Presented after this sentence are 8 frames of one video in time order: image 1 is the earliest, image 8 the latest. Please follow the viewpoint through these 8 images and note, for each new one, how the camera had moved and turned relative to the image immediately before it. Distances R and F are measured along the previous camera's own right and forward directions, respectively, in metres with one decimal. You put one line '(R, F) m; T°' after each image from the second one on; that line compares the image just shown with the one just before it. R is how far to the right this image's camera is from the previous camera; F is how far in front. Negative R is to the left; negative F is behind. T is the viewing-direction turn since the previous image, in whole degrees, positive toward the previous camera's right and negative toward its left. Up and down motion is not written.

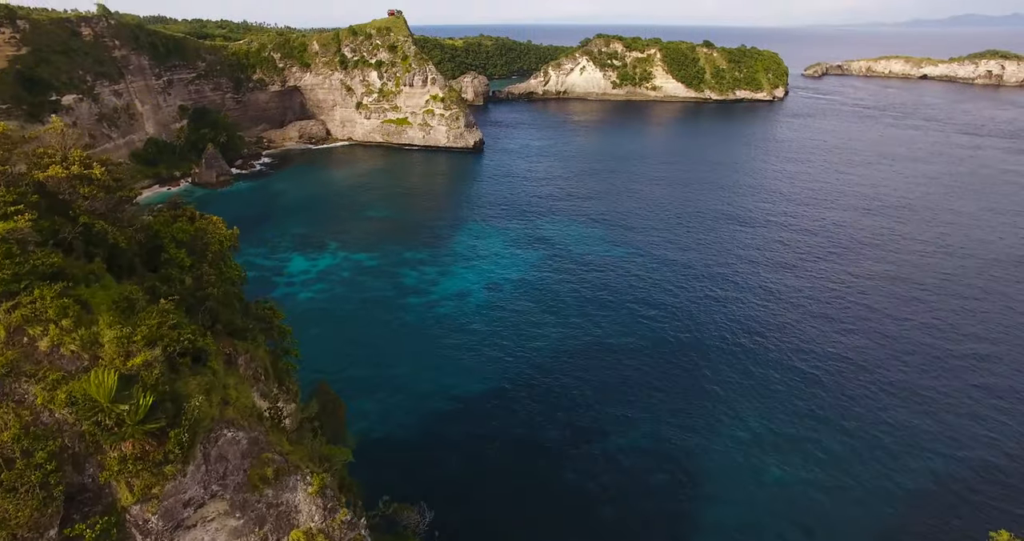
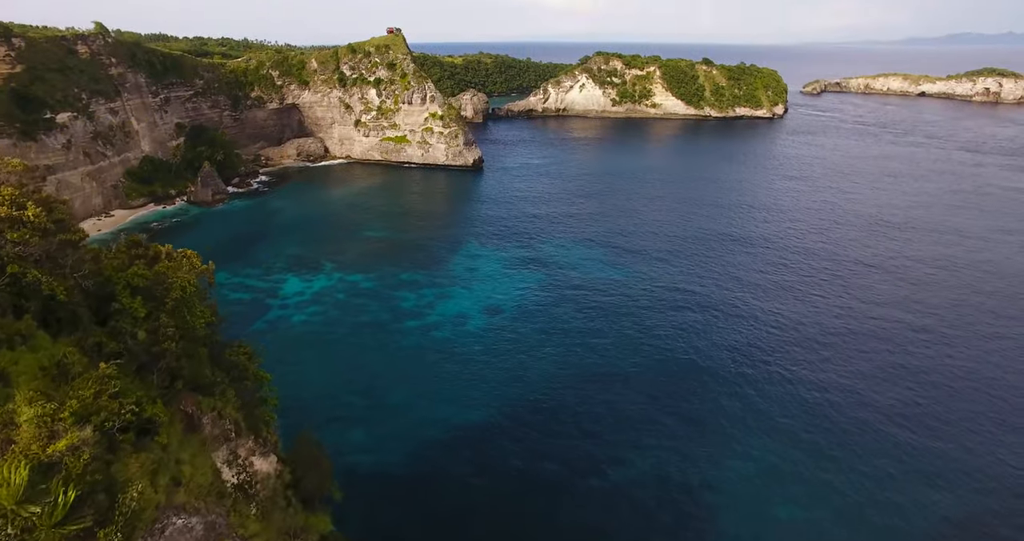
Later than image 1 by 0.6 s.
(0.0, +0.9) m; 0°
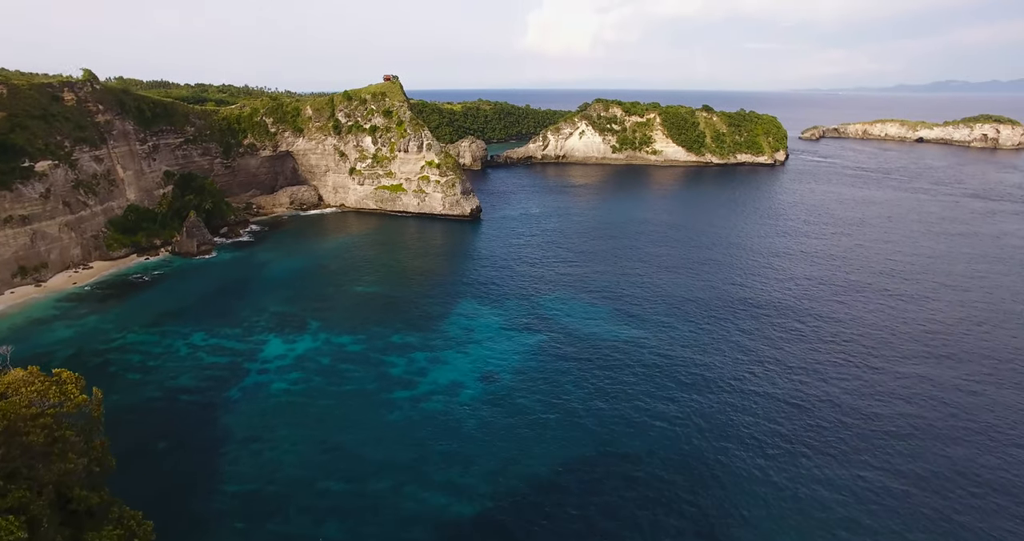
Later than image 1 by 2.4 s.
(0.0, +2.8) m; 0°
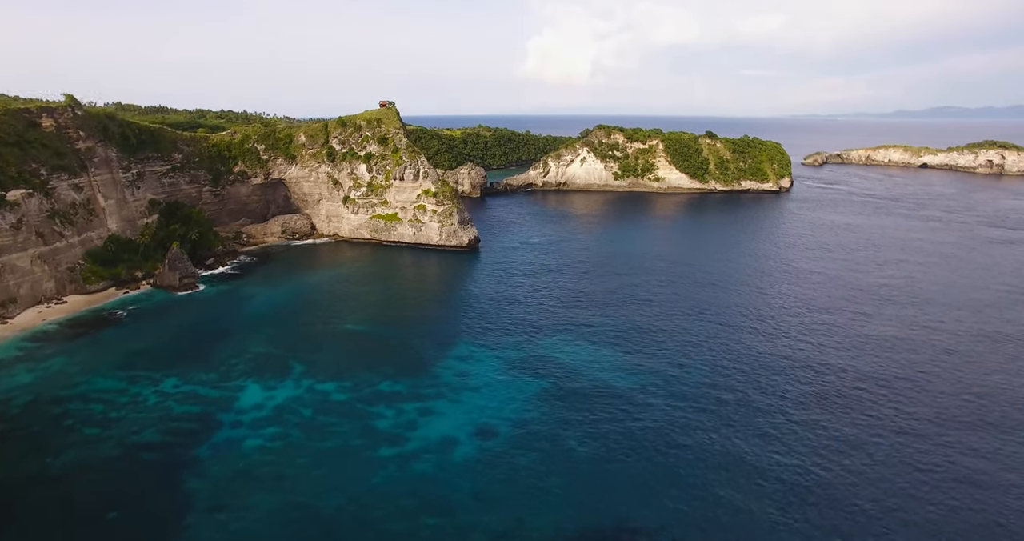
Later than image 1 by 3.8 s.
(0.0, +2.9) m; 0°
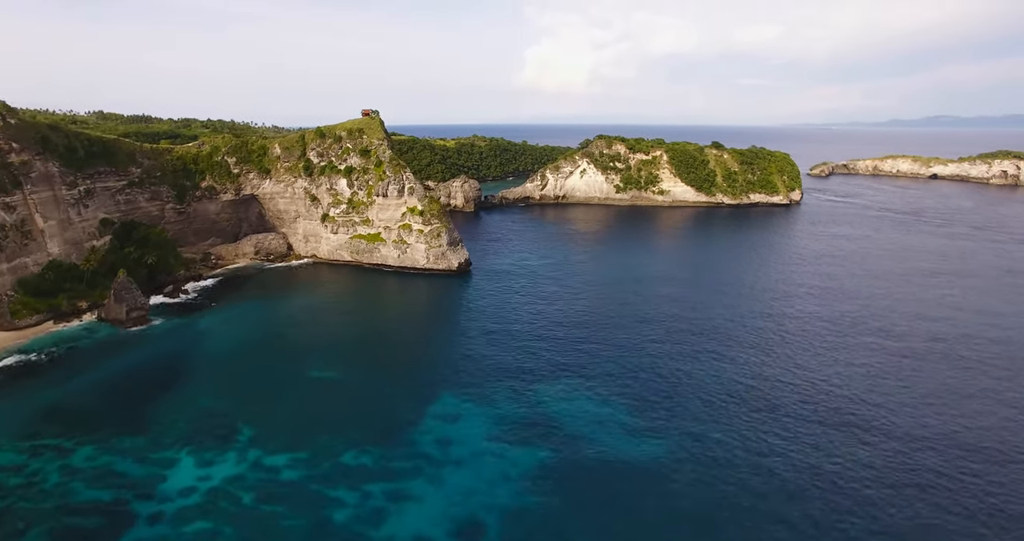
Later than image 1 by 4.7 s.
(+0.2, +6.3) m; 0°
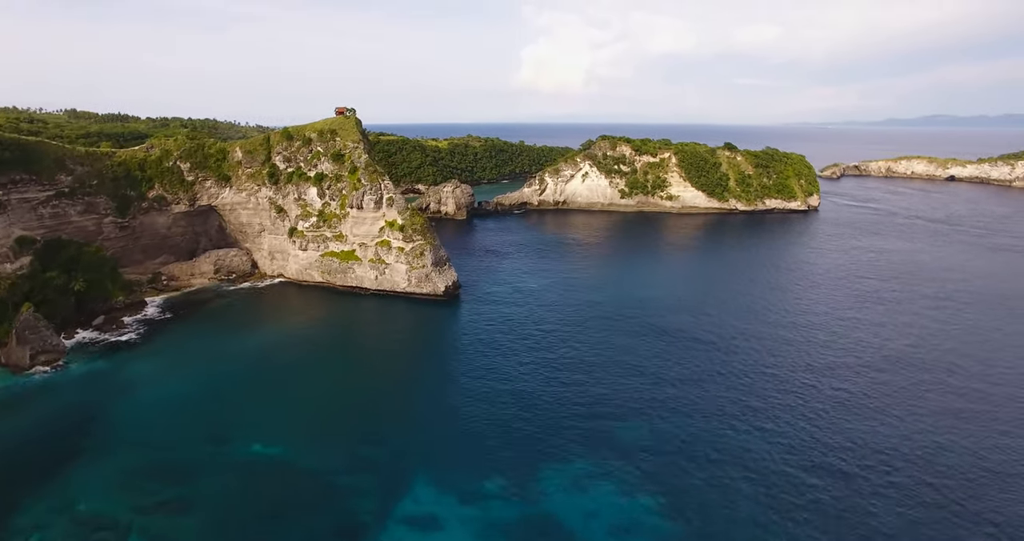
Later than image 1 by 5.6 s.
(+0.1, +8.3) m; 0°
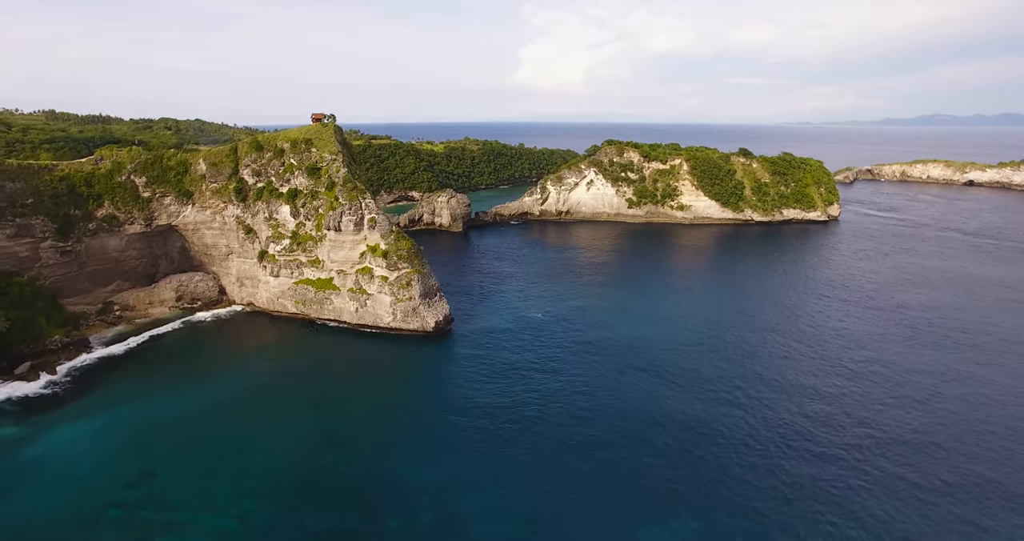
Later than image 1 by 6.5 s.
(-0.1, +6.7) m; 0°
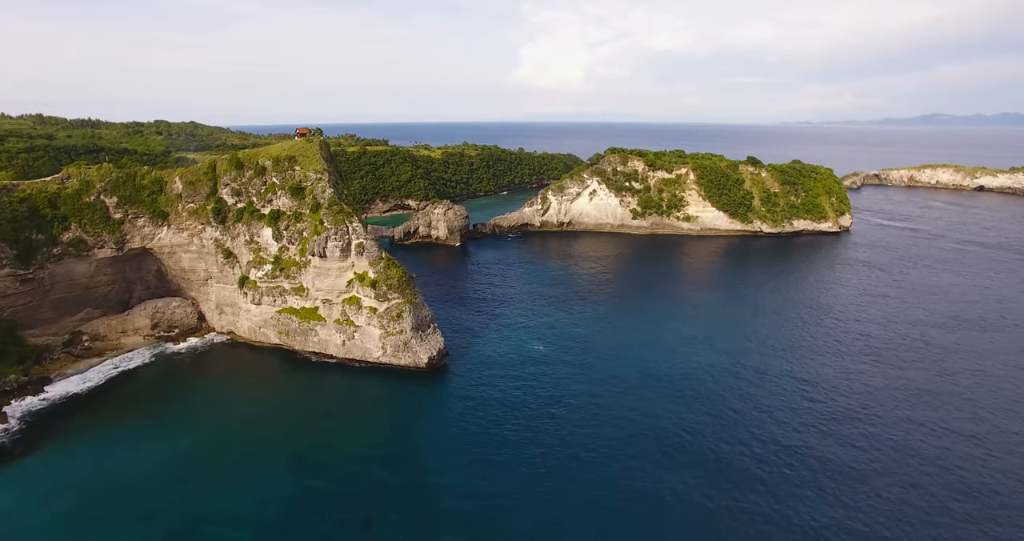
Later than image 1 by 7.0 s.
(0.0, +3.5) m; 0°
